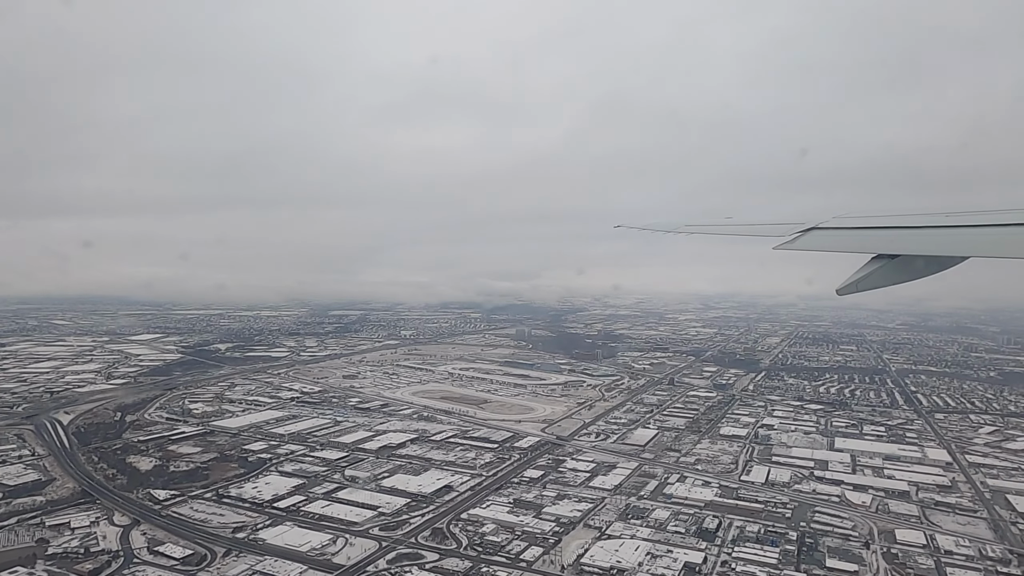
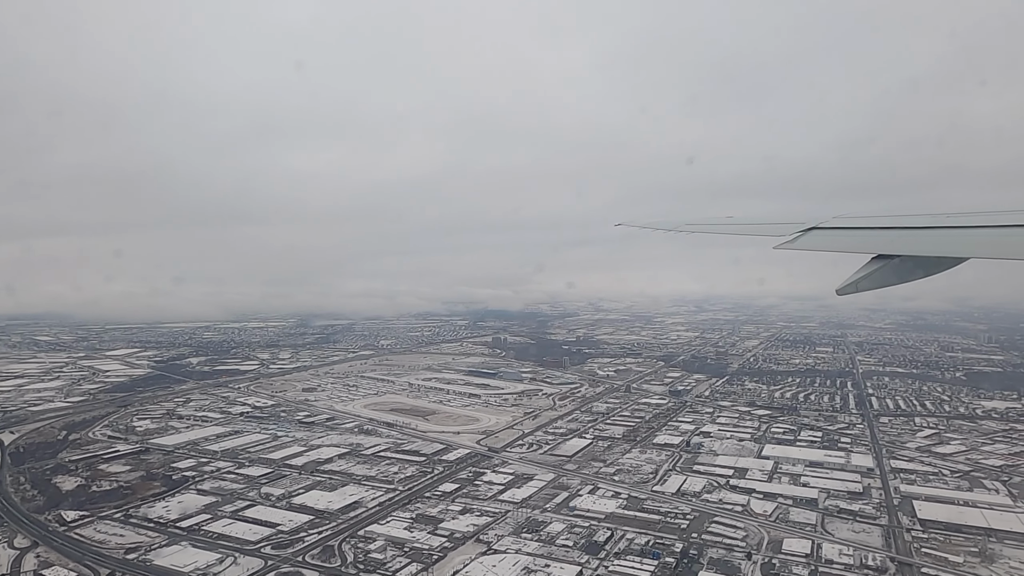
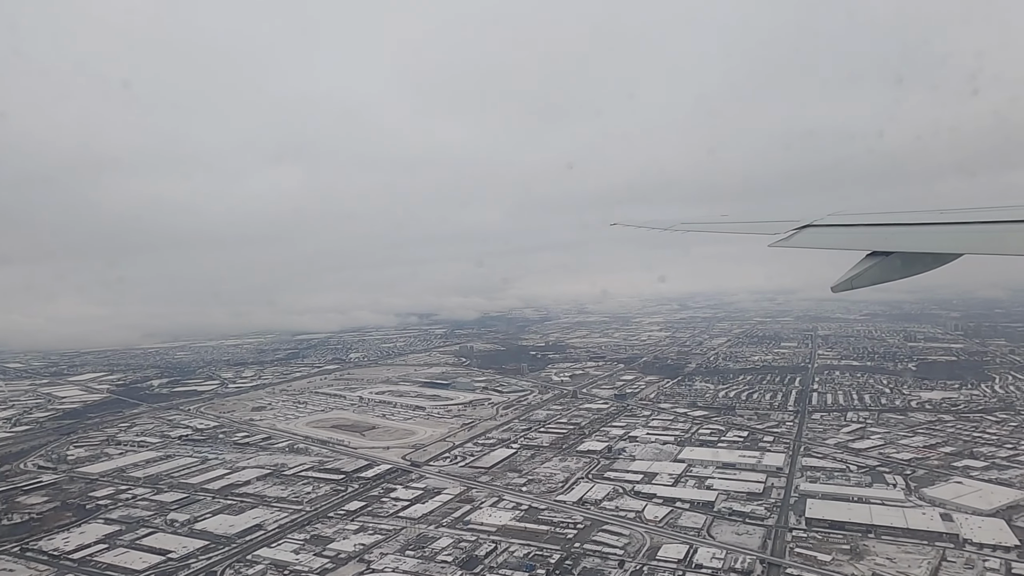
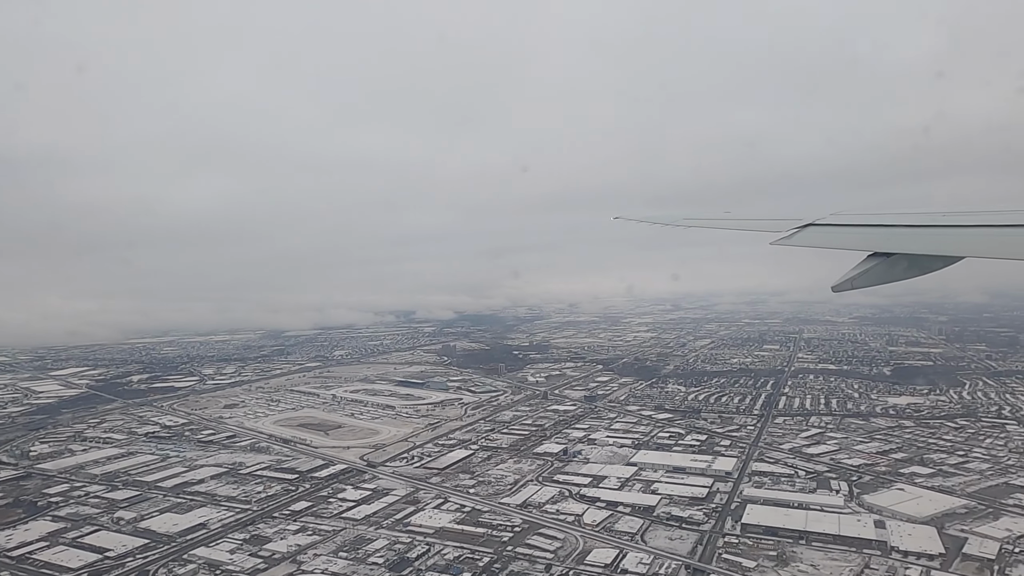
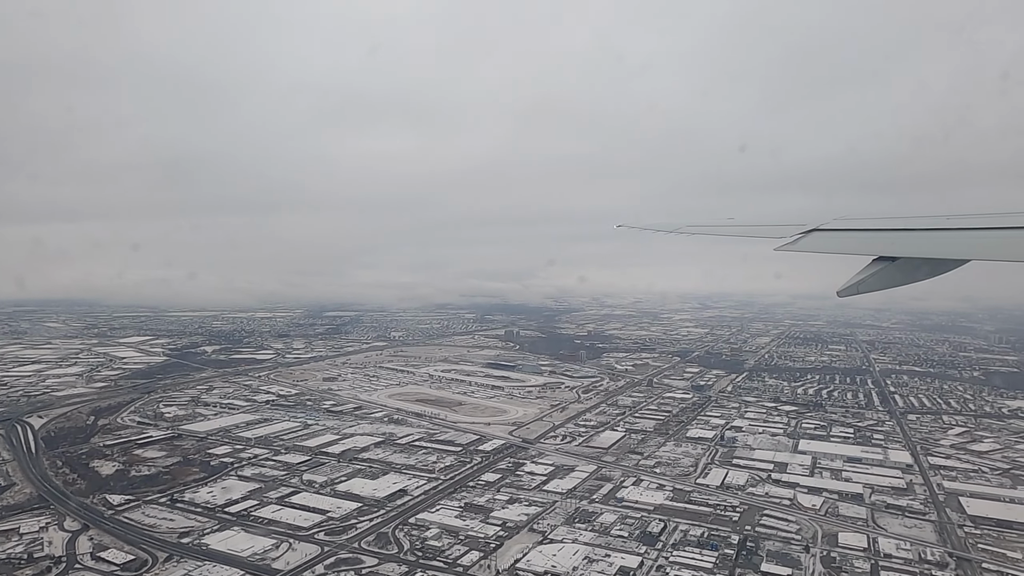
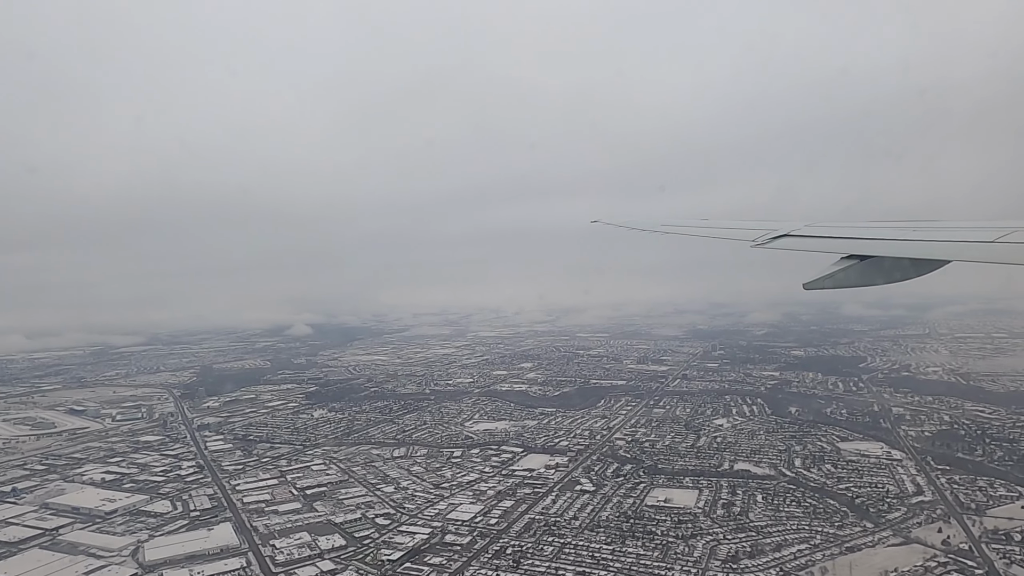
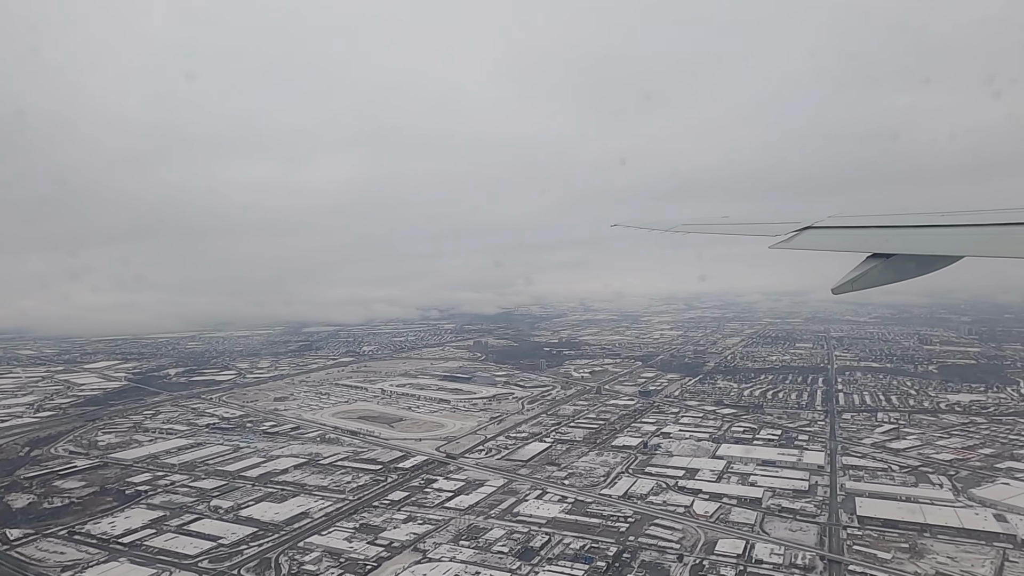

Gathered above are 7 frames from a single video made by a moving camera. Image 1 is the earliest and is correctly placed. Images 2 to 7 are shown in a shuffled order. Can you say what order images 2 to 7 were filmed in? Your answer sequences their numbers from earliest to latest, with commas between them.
5, 2, 7, 3, 4, 6
